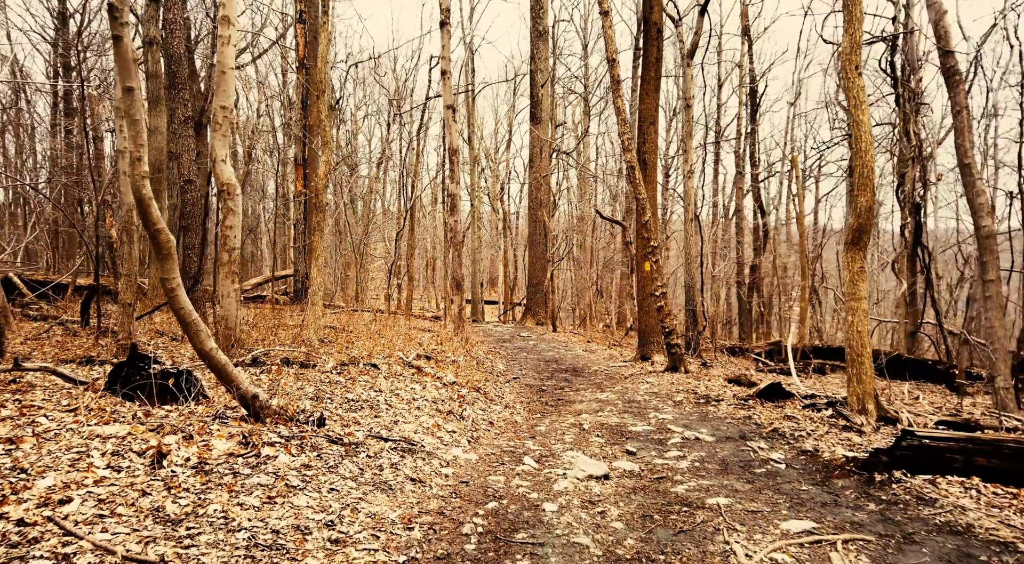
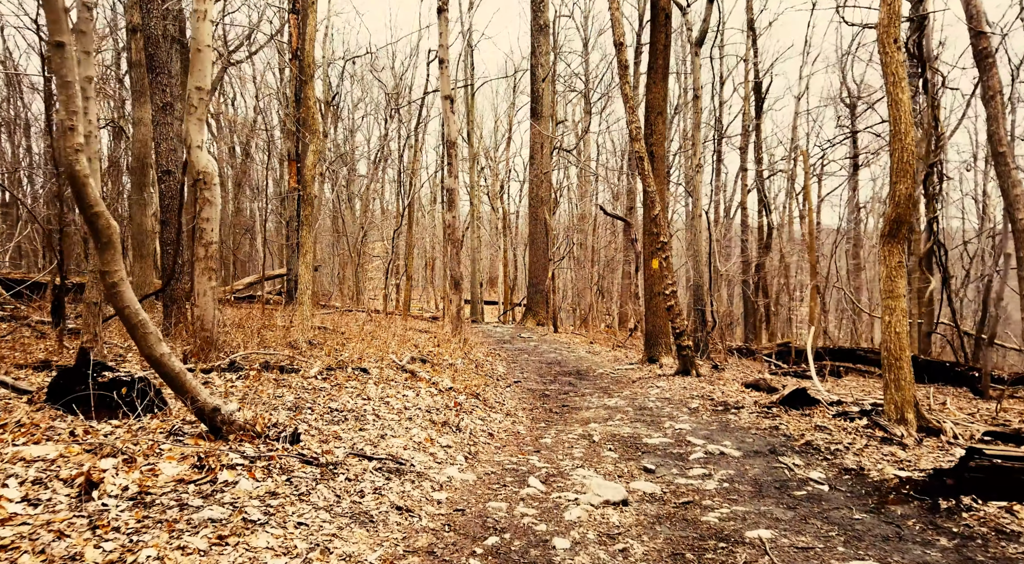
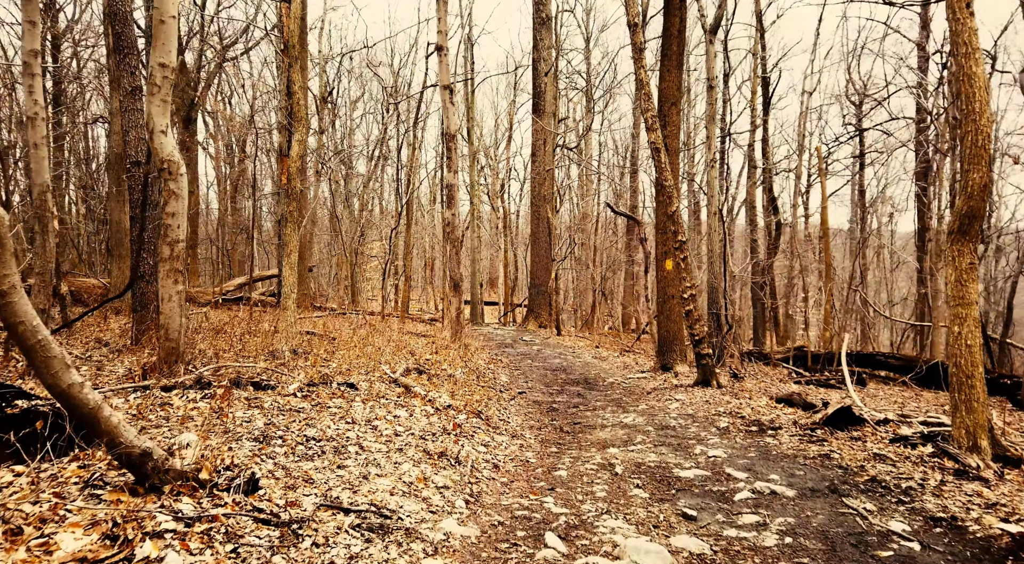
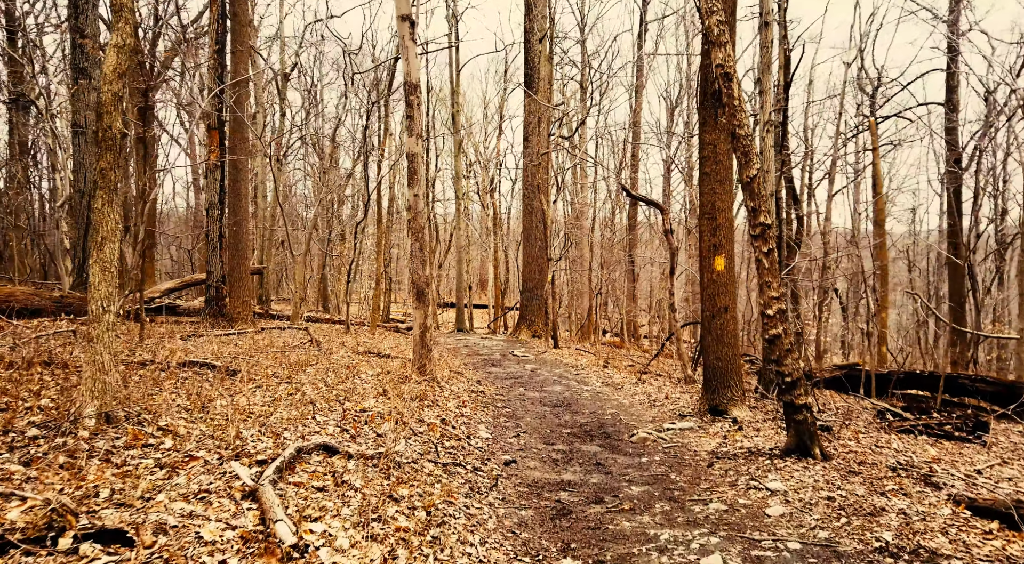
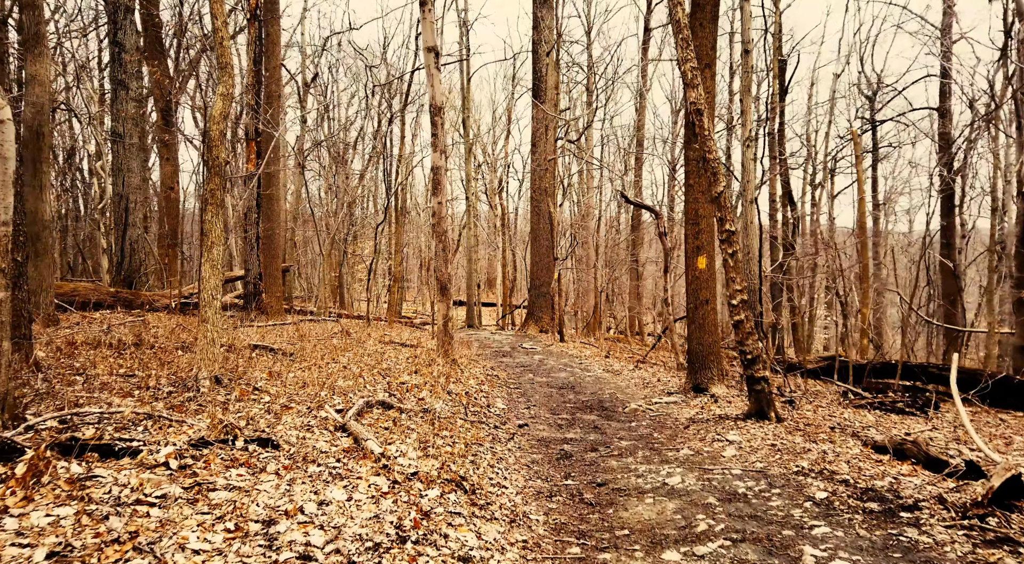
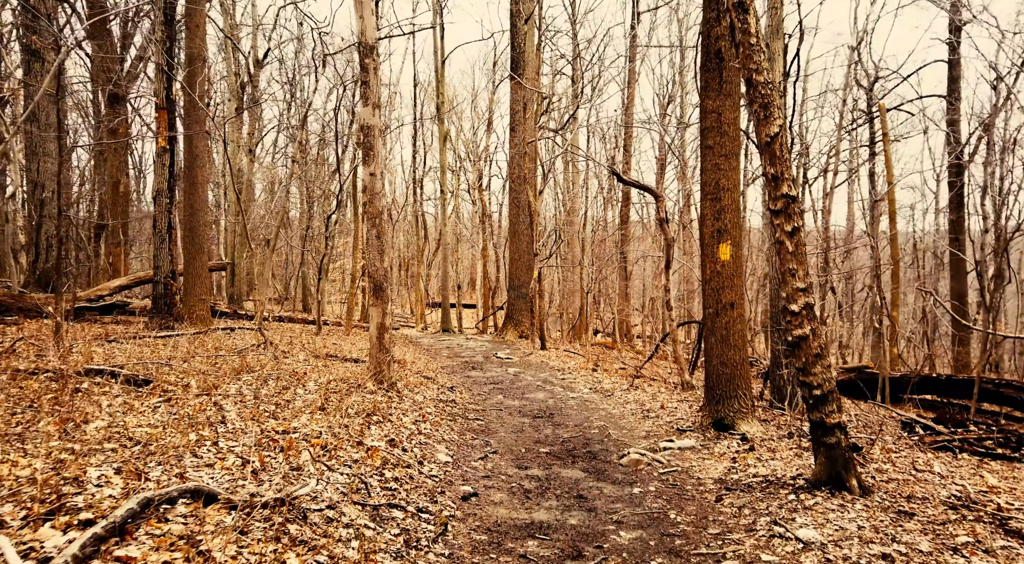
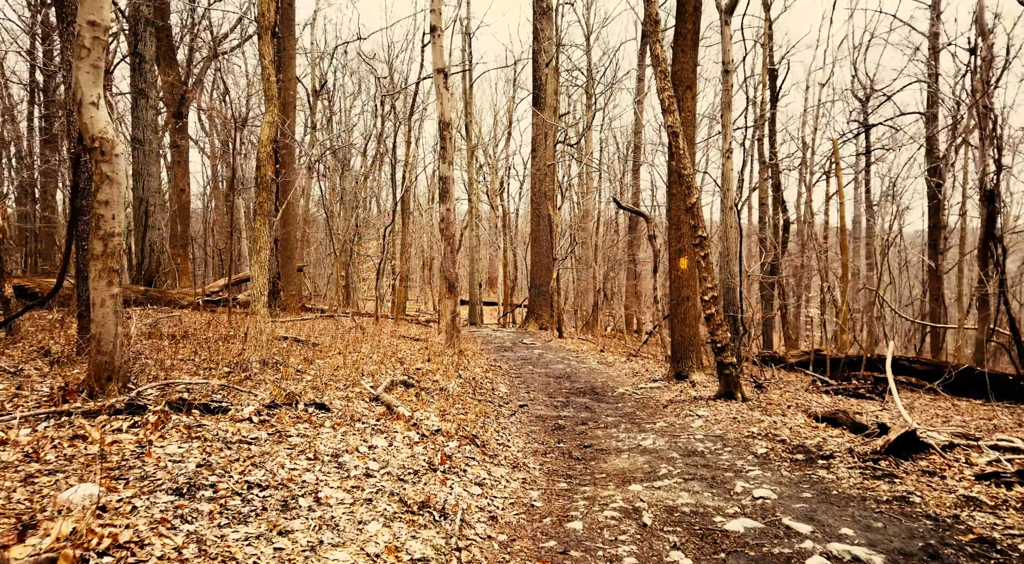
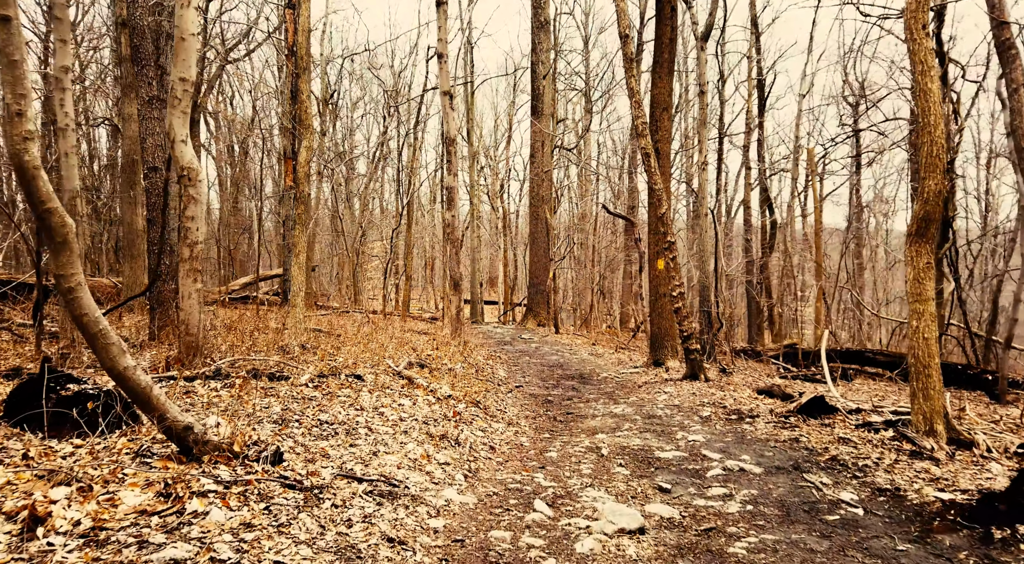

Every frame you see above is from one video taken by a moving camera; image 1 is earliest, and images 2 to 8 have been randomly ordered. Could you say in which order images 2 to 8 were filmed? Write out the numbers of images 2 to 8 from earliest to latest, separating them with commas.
2, 8, 3, 7, 5, 4, 6
